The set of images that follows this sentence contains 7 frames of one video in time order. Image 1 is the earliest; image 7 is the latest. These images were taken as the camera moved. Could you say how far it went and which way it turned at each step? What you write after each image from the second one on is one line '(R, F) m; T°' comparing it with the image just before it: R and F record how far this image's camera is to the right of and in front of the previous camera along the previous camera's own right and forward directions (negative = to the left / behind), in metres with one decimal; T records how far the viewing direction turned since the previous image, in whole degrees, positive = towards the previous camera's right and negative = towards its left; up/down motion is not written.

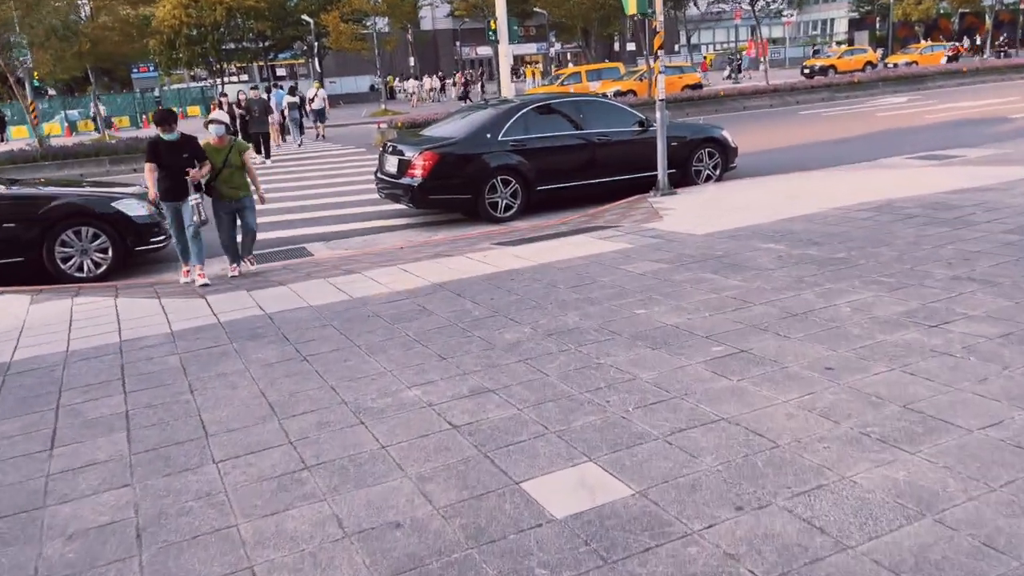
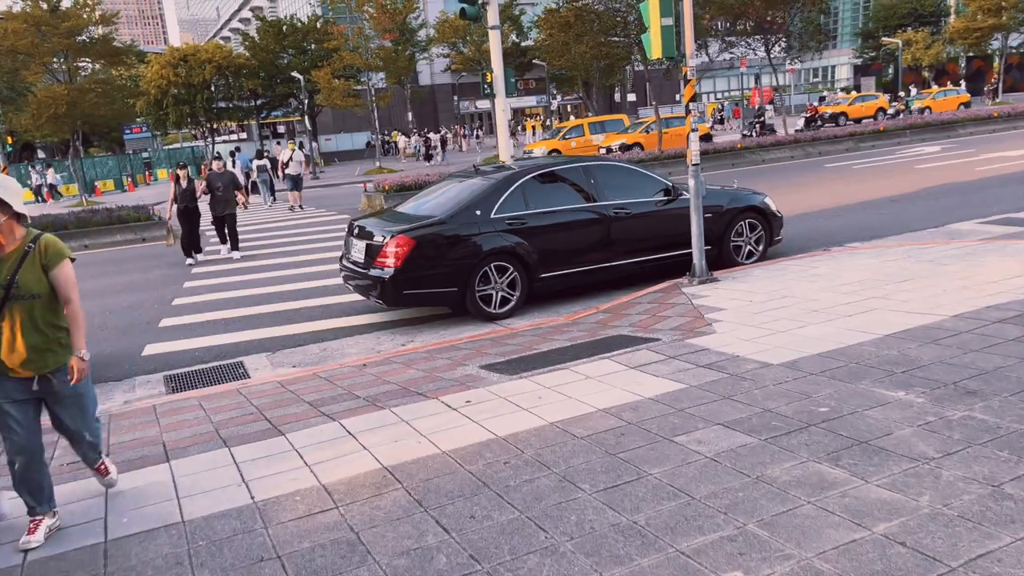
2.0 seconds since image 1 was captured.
(+0.1, +2.4) m; 0°
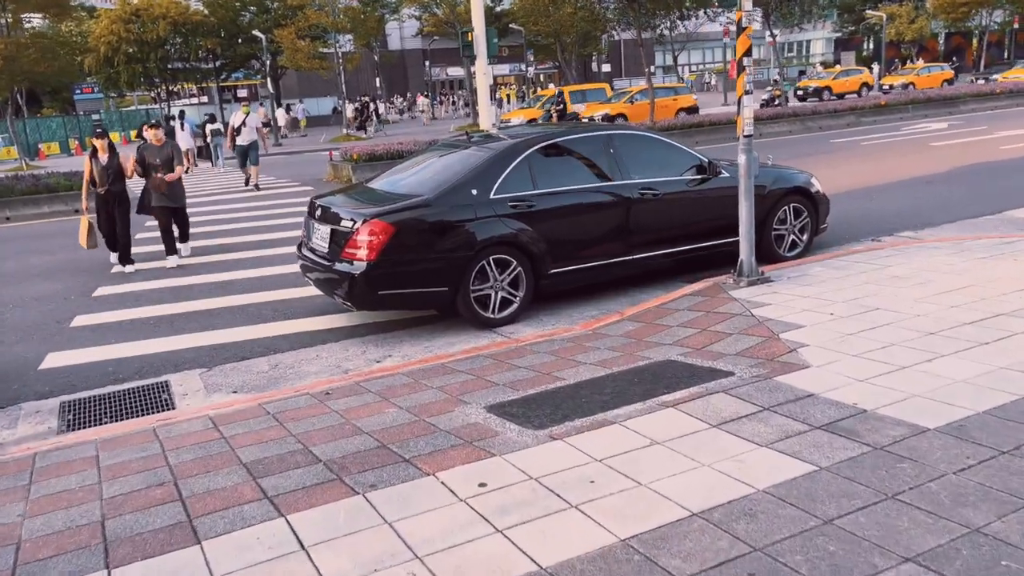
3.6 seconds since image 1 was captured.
(-0.3, +1.8) m; +2°
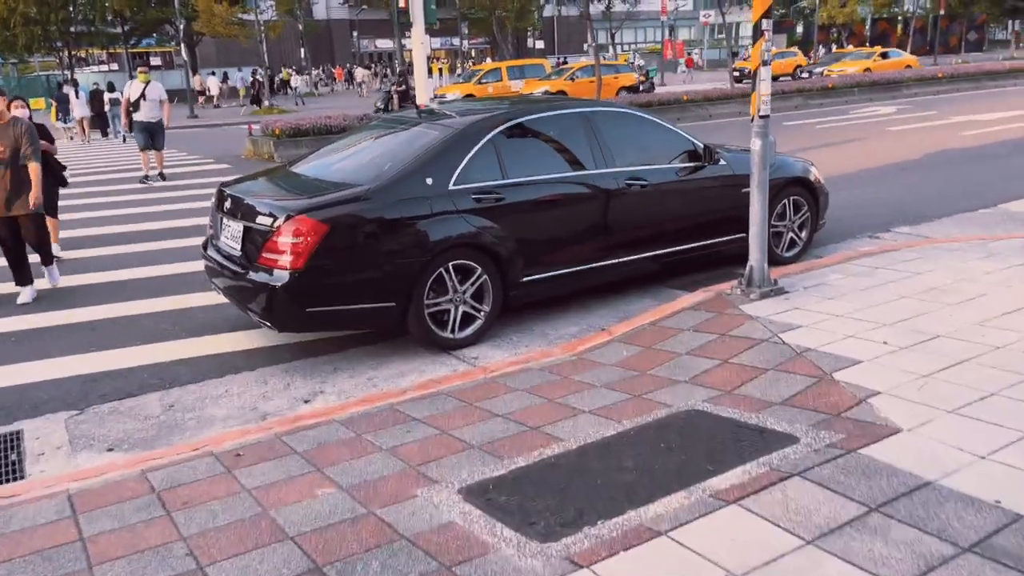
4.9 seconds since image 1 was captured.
(-0.2, +1.4) m; +5°
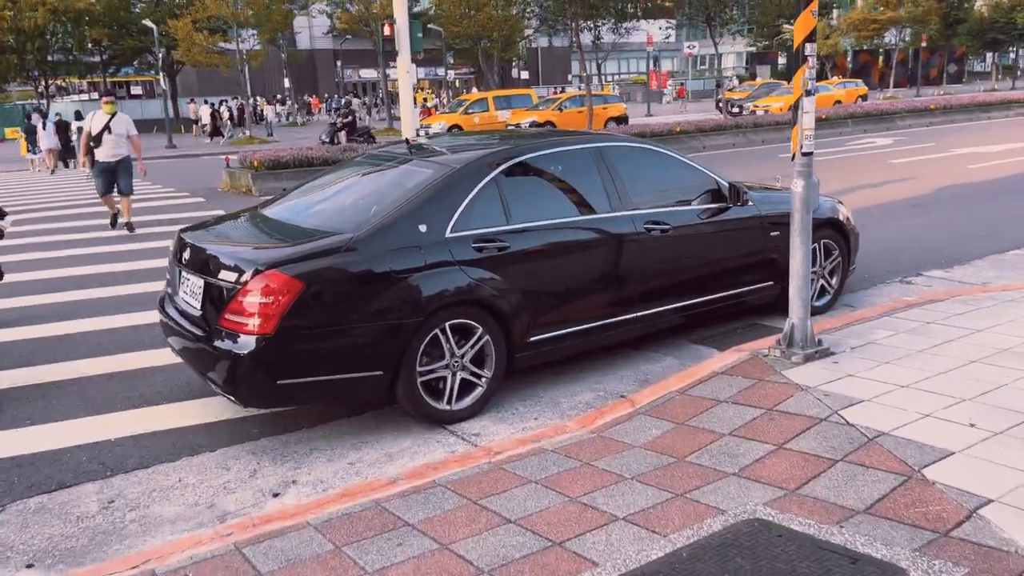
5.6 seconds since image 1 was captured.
(-0.1, +0.8) m; +1°
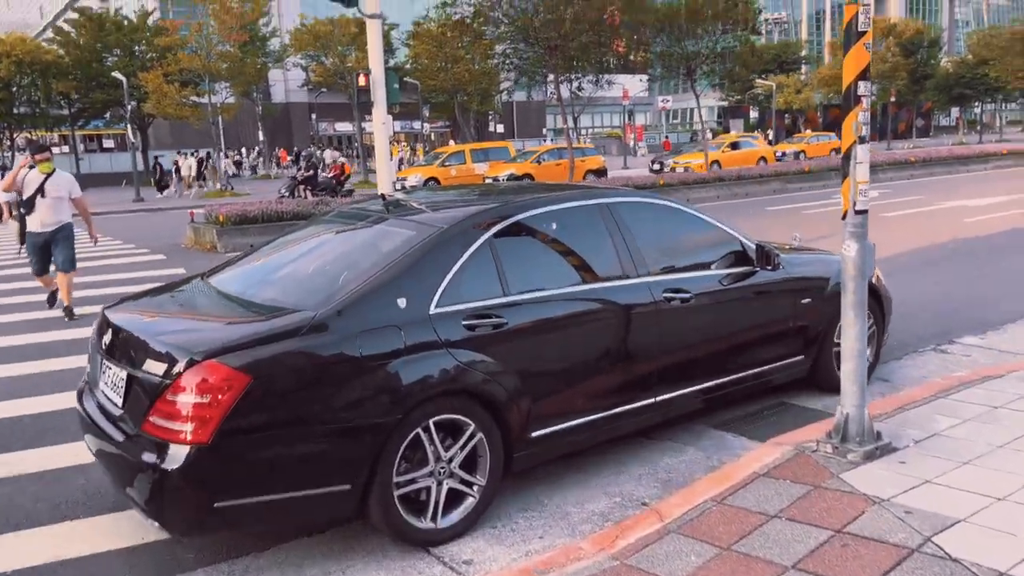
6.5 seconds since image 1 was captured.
(-0.1, +0.9) m; +2°
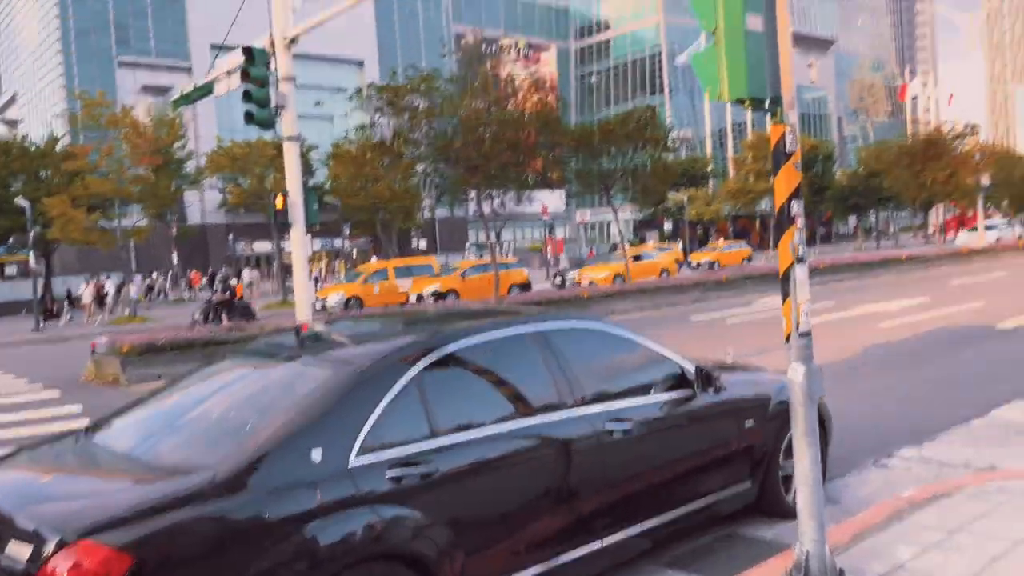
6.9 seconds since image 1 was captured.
(0.0, +0.3) m; +5°
